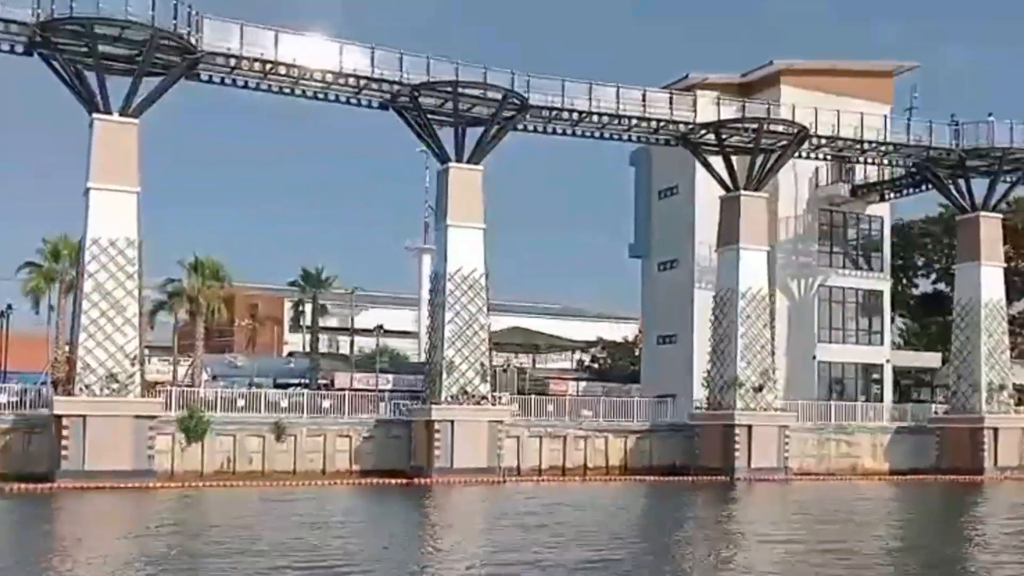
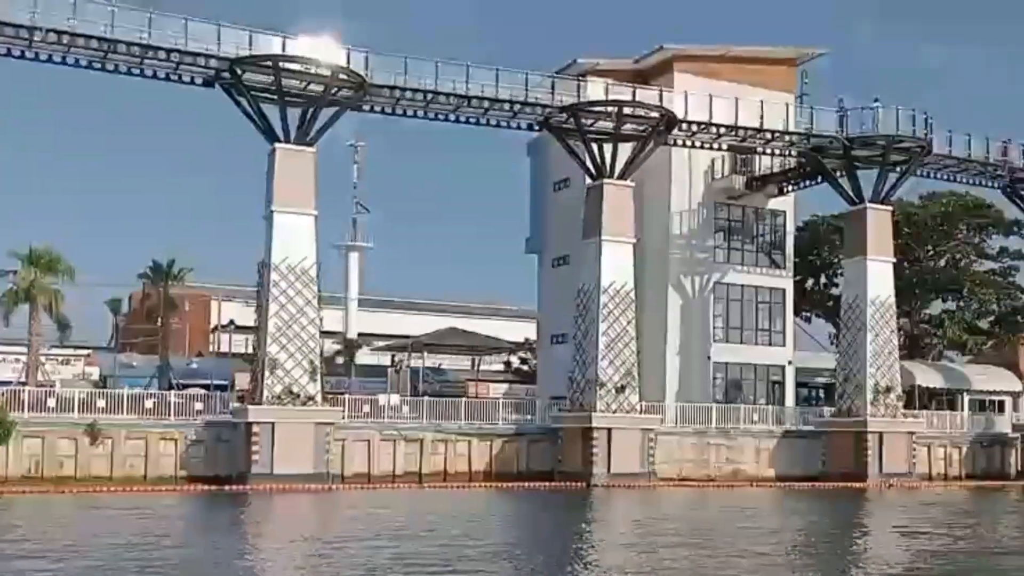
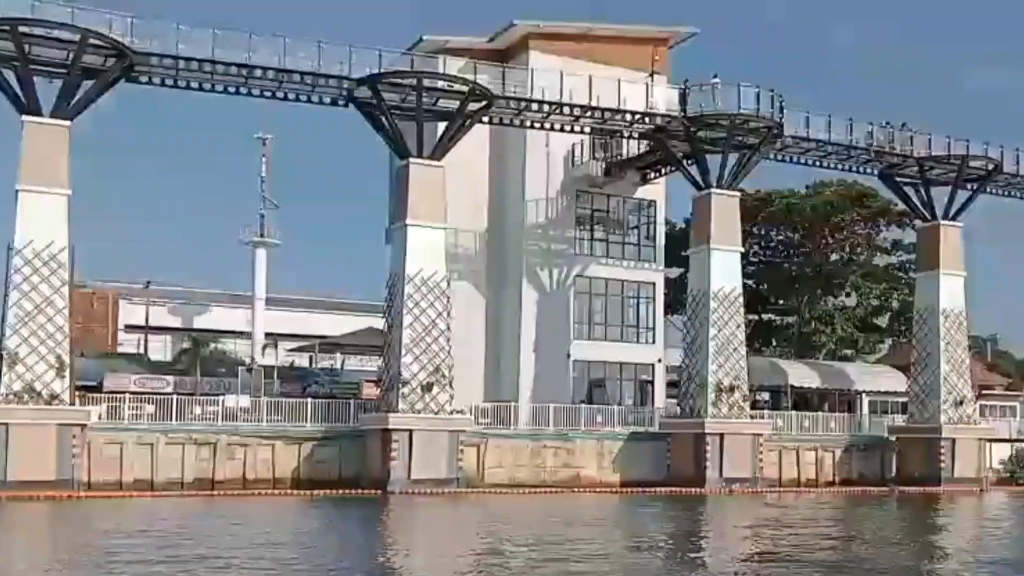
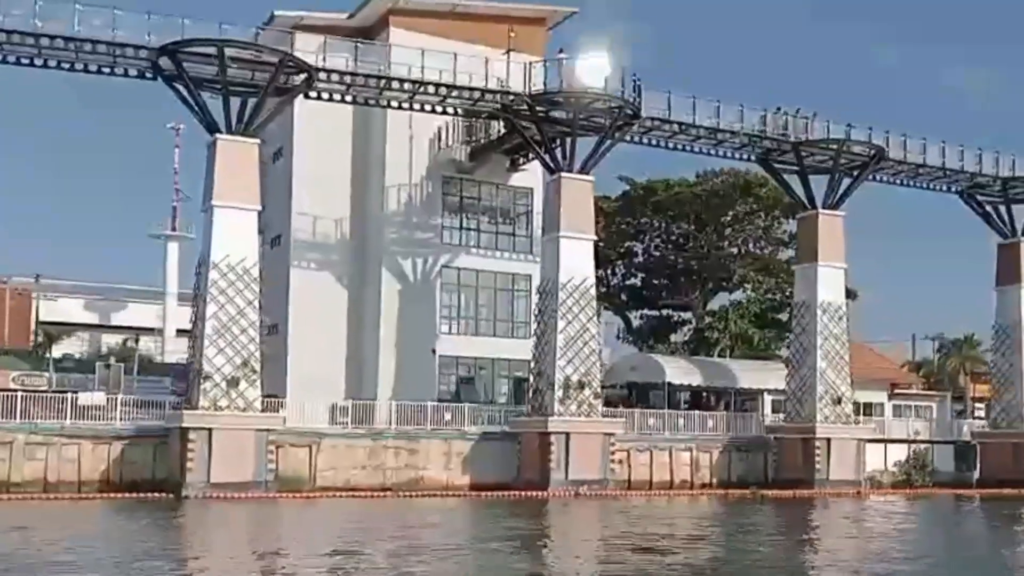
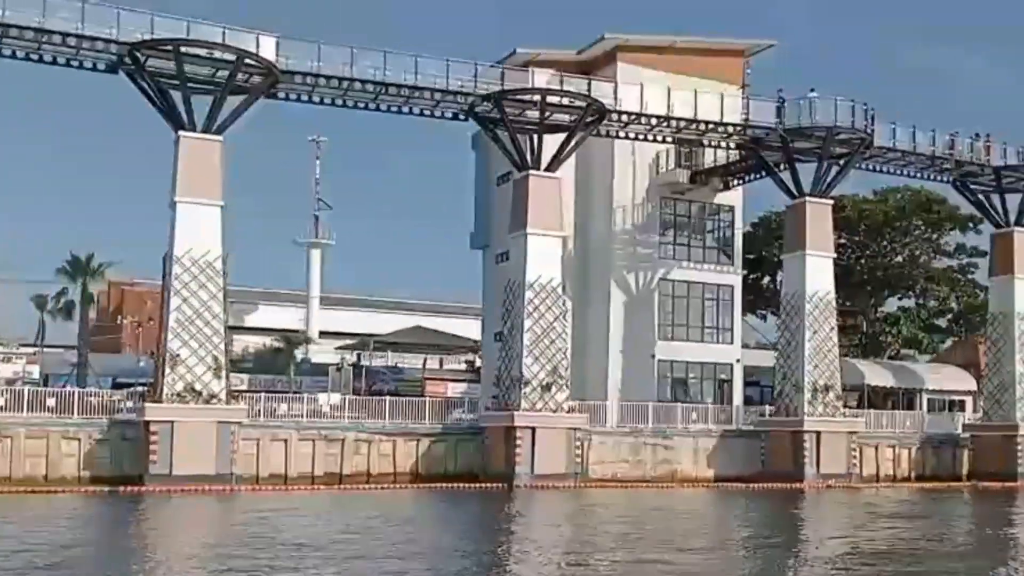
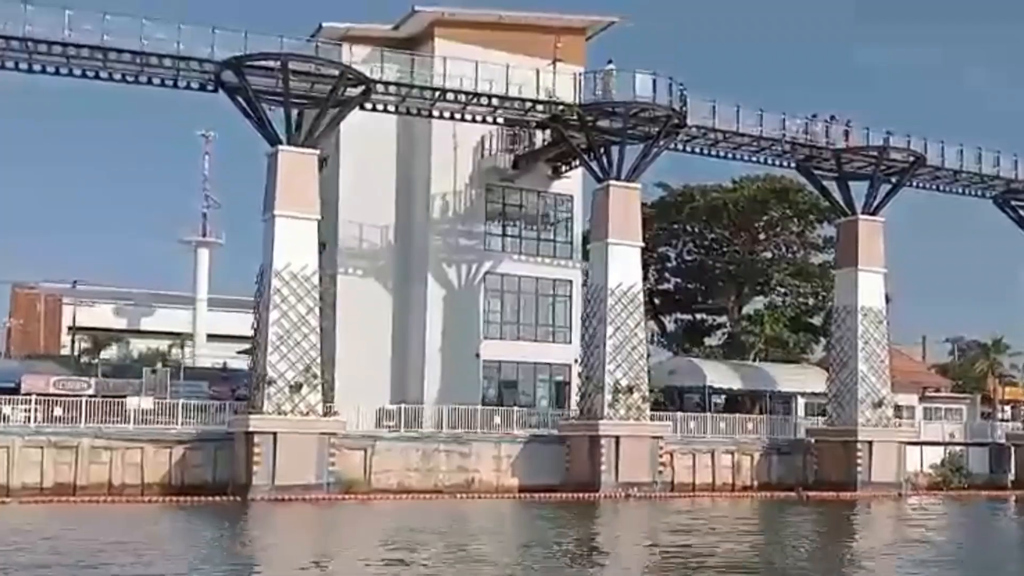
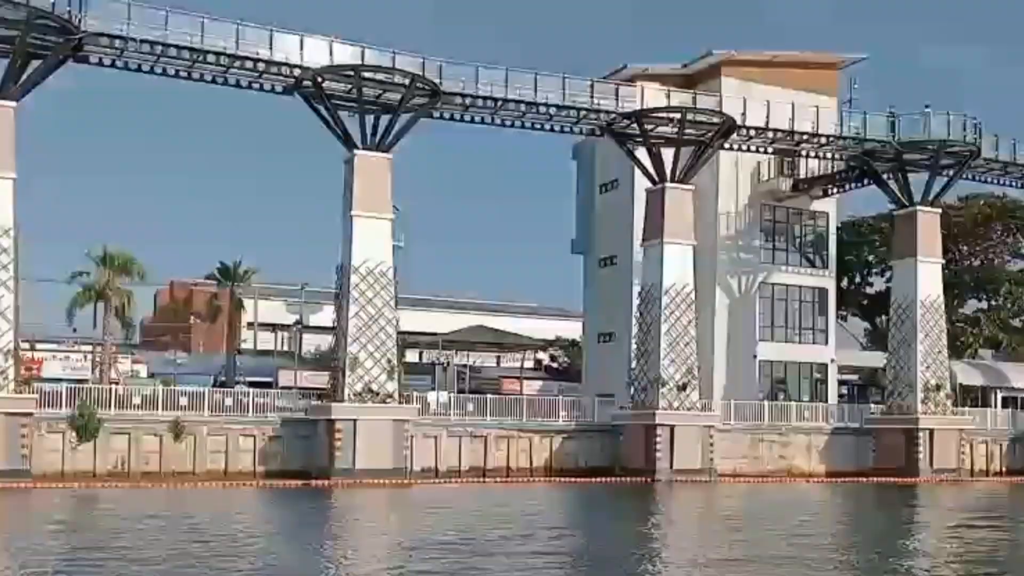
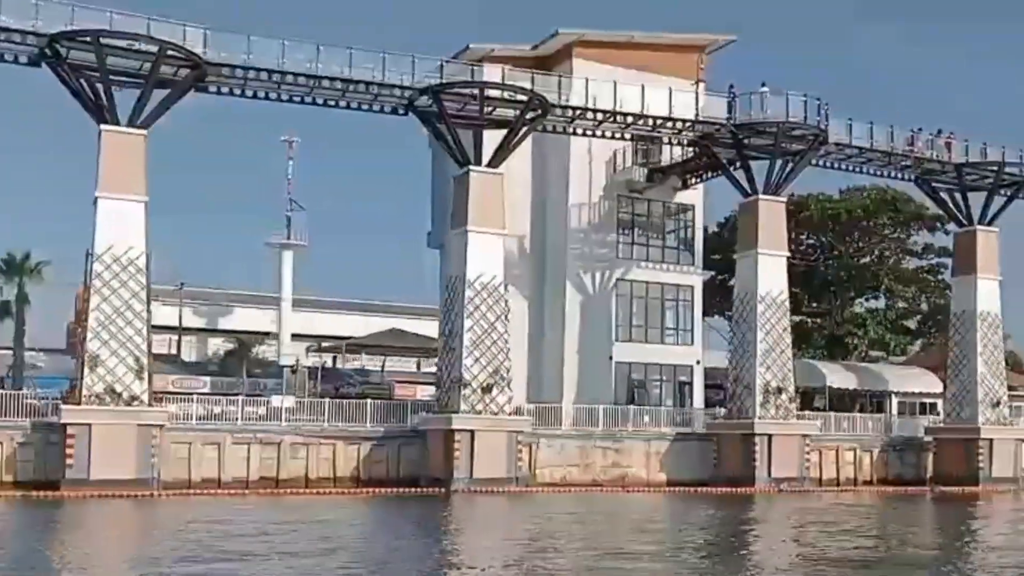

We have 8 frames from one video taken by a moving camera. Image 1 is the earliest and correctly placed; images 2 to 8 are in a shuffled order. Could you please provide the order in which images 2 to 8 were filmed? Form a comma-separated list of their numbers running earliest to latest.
7, 2, 5, 8, 3, 6, 4
